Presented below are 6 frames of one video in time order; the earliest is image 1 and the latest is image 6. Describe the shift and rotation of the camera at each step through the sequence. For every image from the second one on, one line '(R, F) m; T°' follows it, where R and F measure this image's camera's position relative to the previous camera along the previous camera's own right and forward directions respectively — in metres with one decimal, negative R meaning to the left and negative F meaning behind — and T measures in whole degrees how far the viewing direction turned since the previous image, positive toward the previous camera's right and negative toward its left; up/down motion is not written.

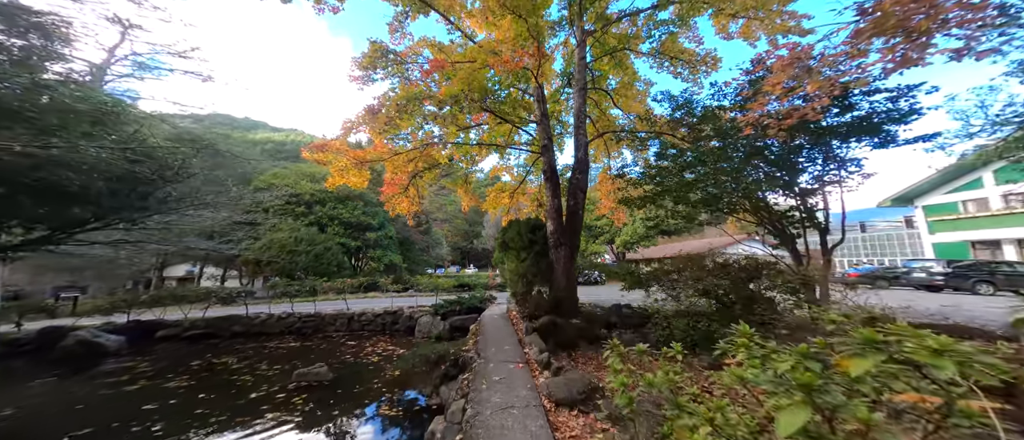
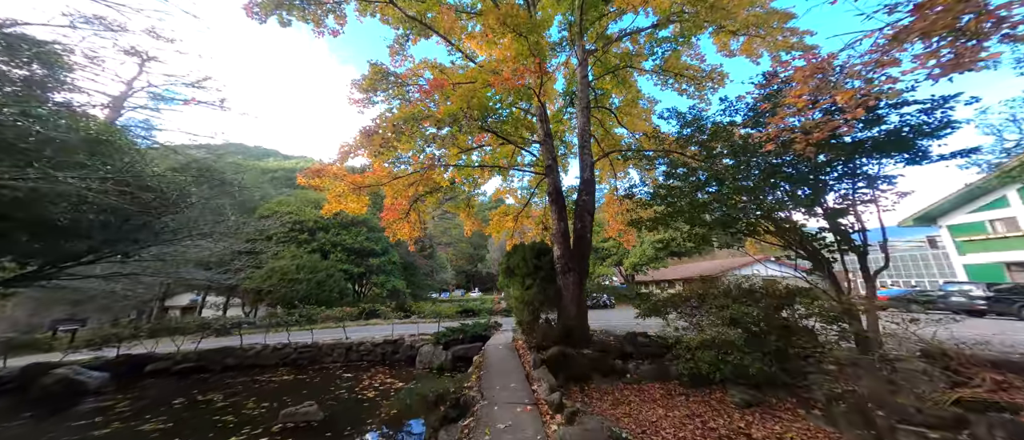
(0.0, +0.3) m; -1°
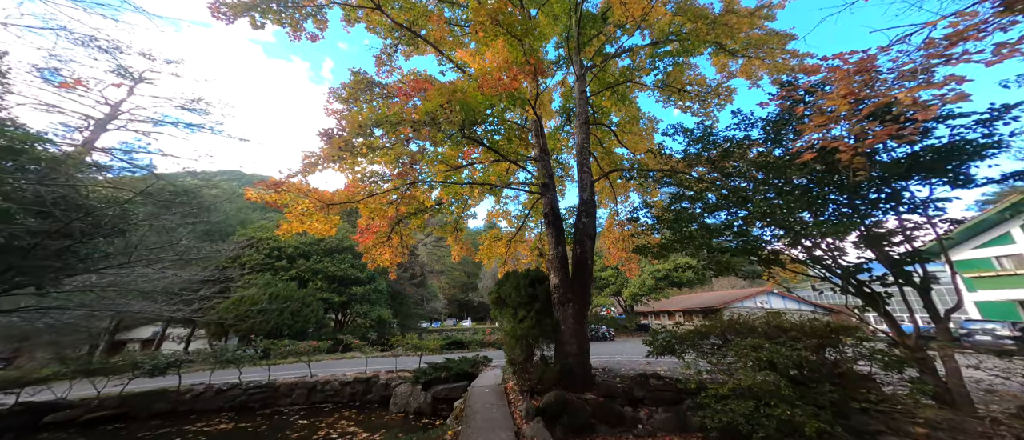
(0.0, +0.6) m; +1°
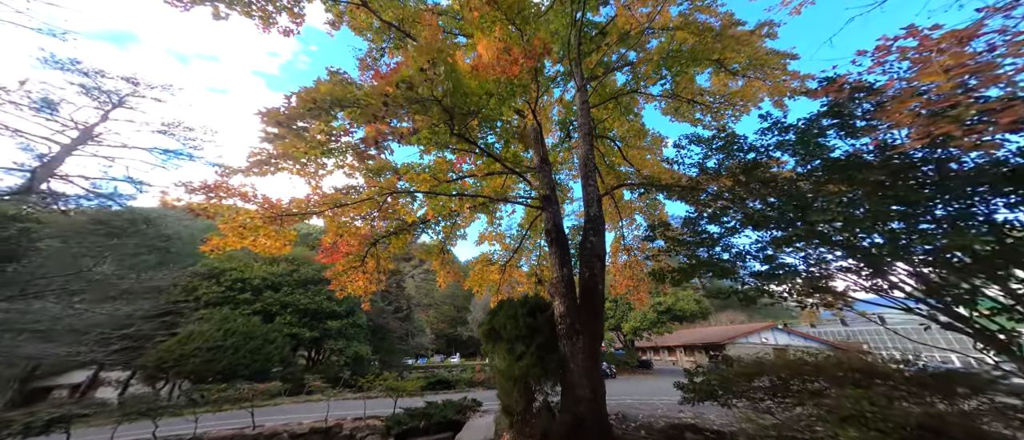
(-0.1, +0.8) m; +2°
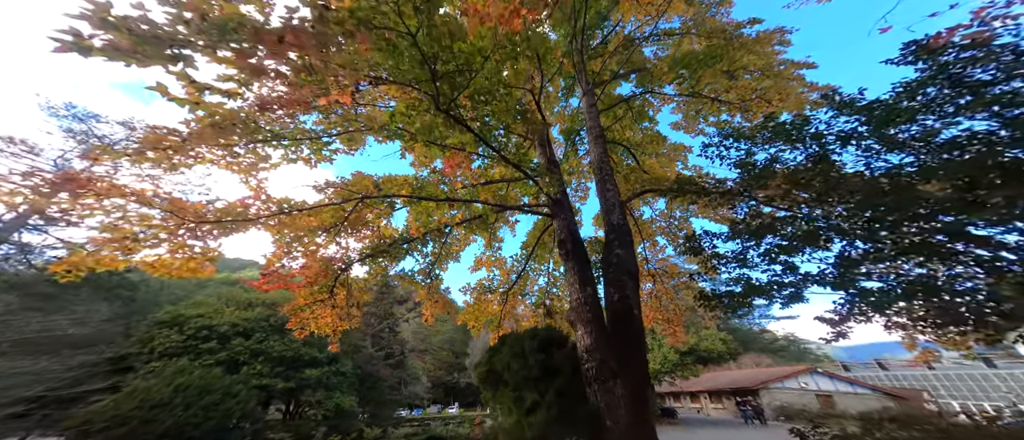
(0.0, +0.9) m; 0°
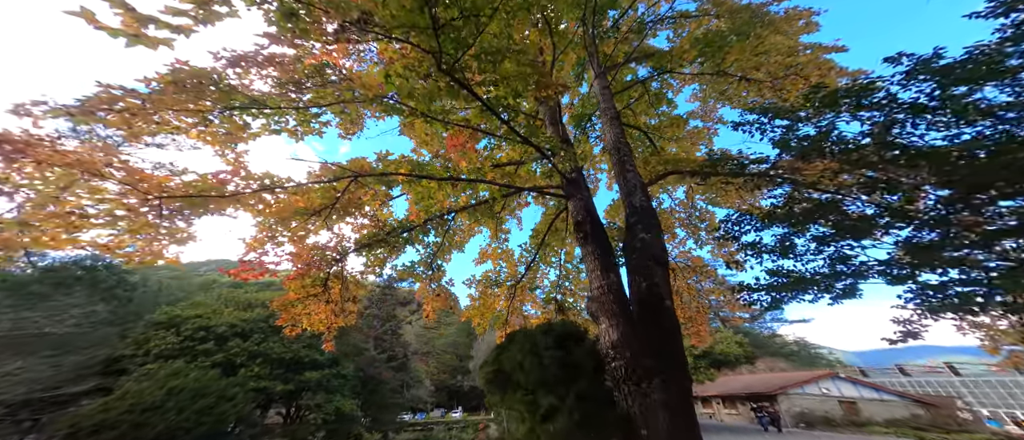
(-0.1, +0.3) m; -1°
